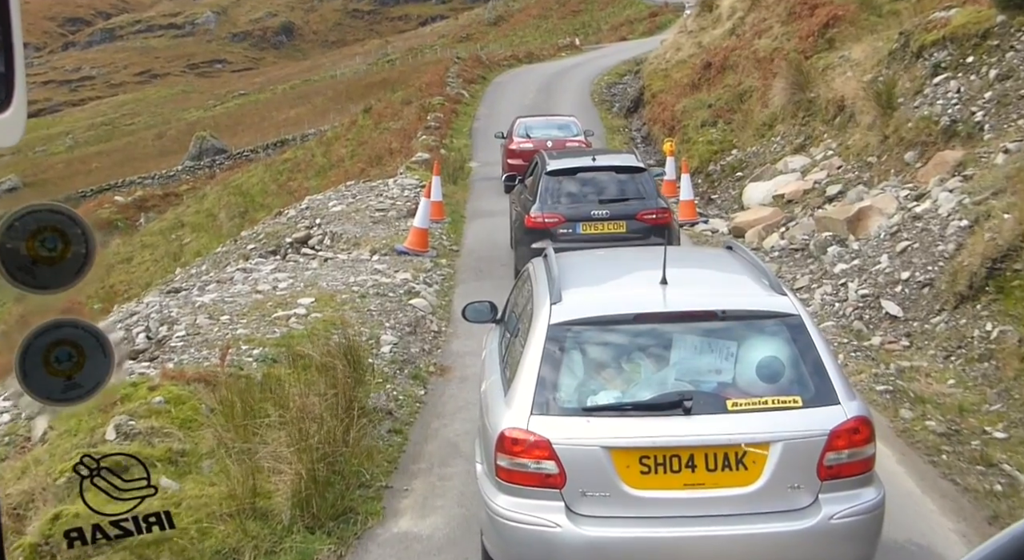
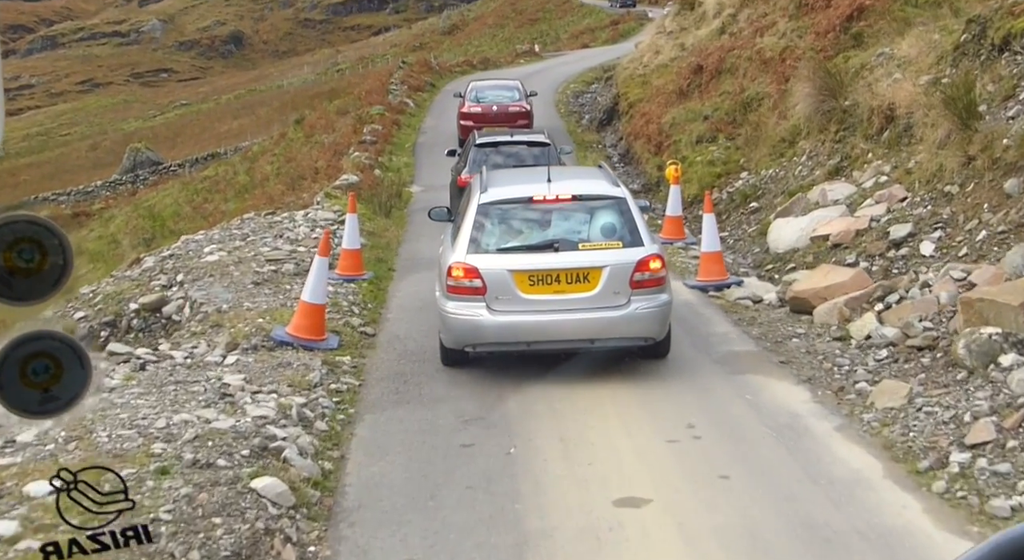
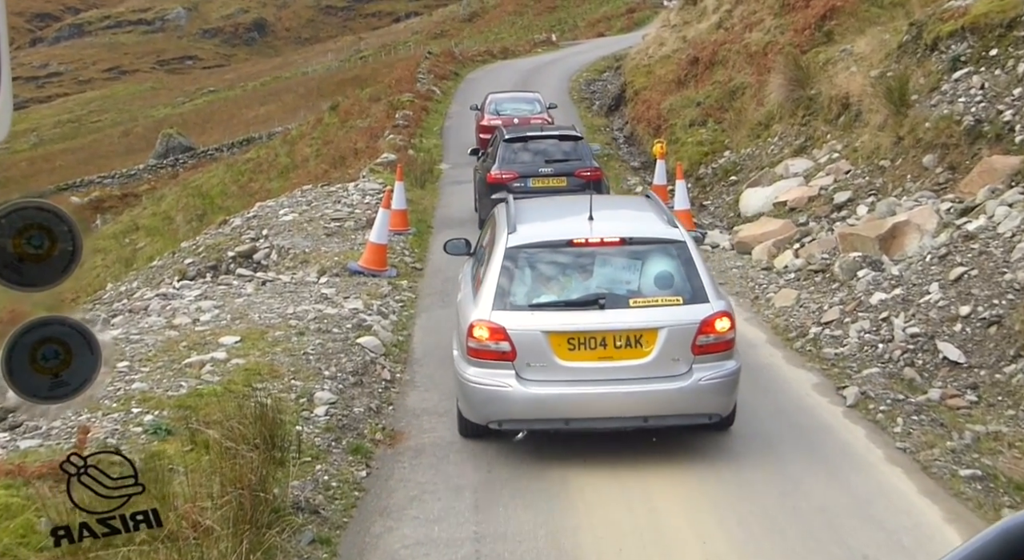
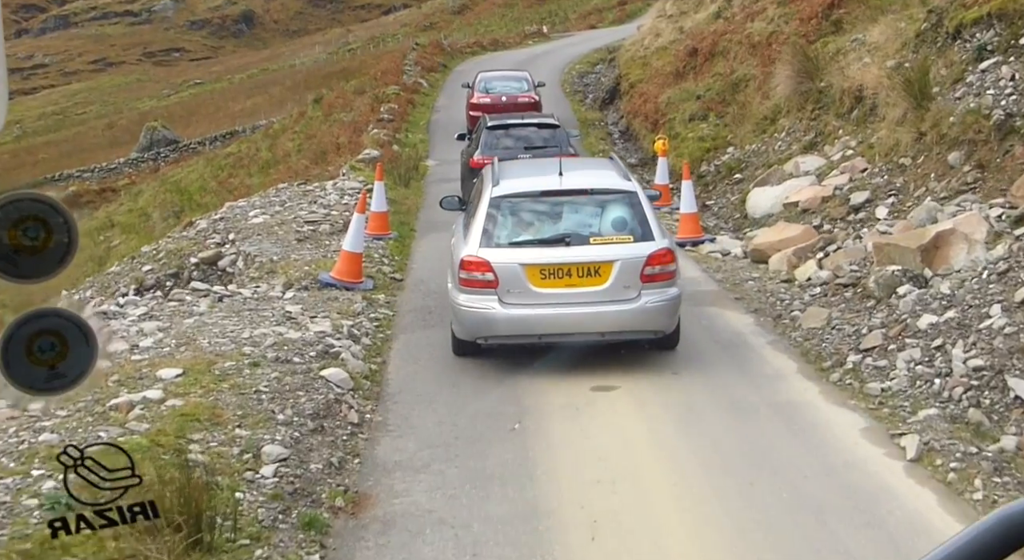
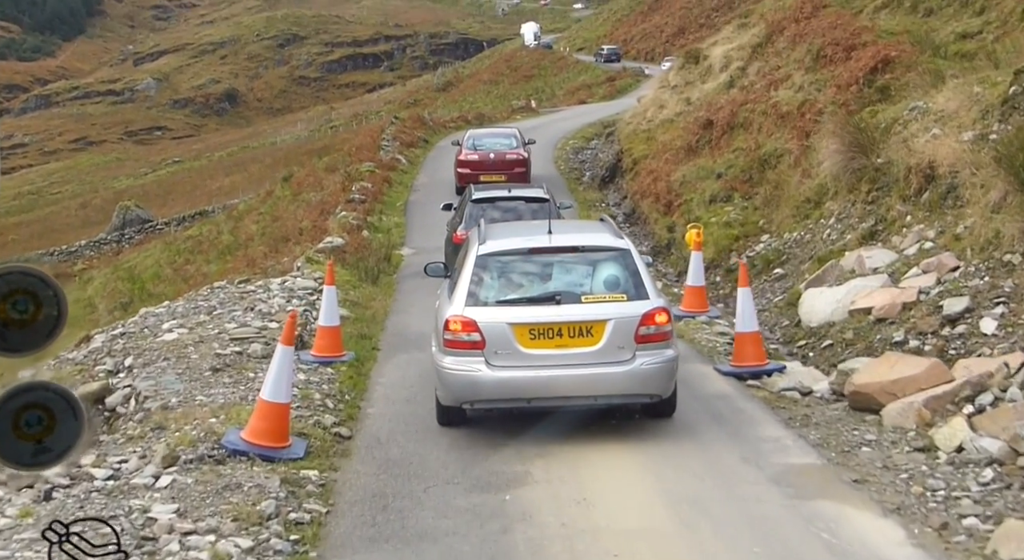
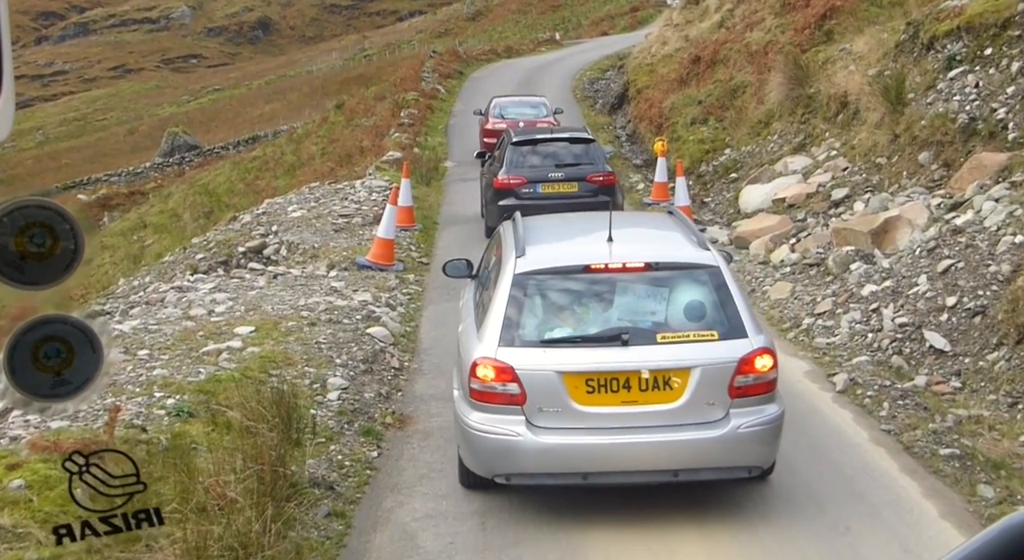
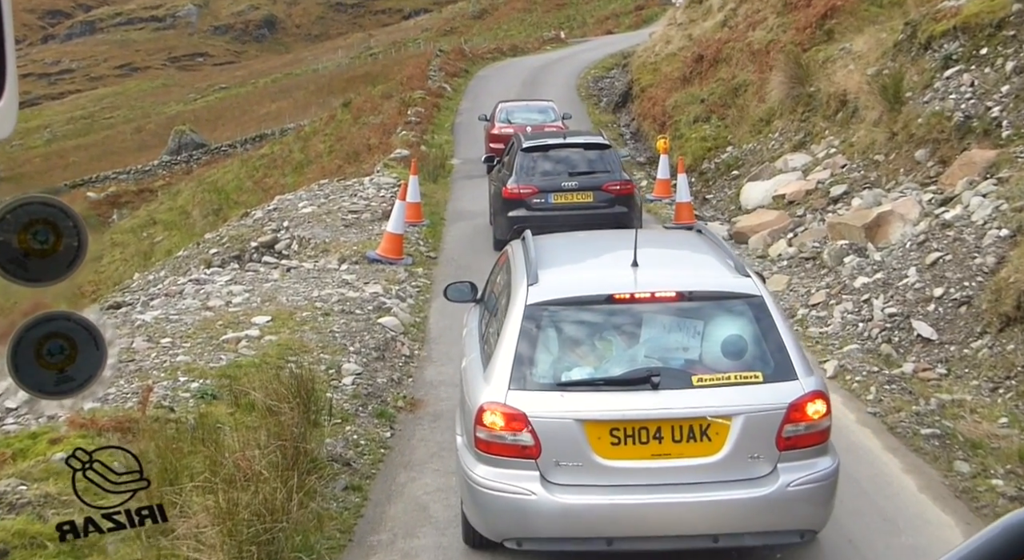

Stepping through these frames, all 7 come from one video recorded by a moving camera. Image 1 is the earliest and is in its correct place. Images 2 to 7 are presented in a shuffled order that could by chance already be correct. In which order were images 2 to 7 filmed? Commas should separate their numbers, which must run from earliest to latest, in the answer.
7, 6, 3, 4, 2, 5
